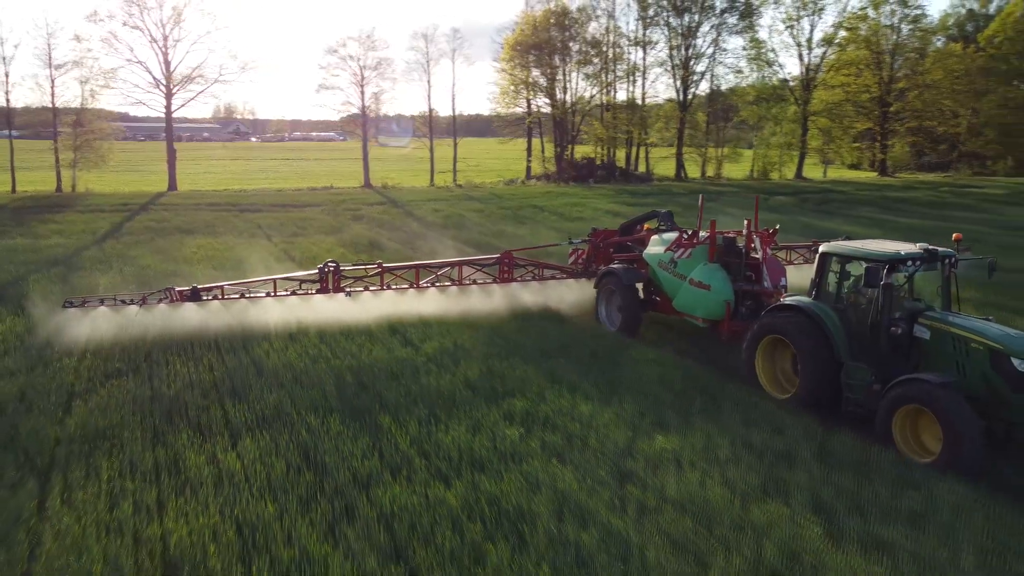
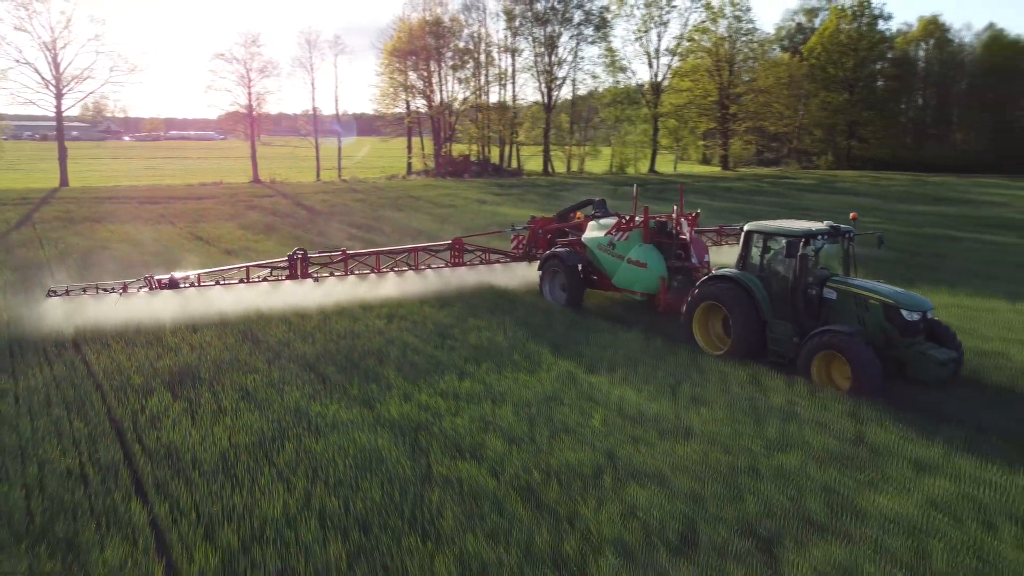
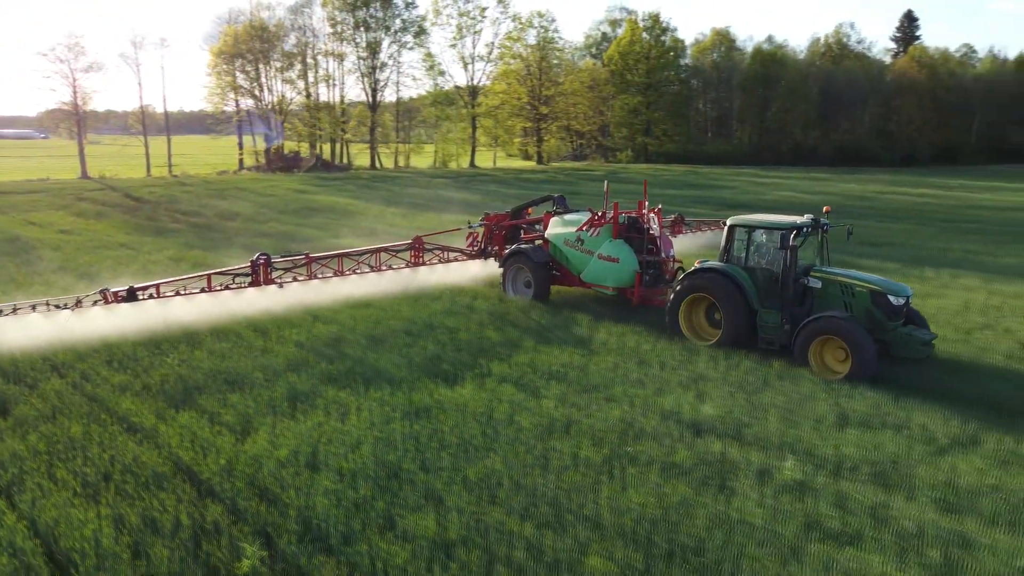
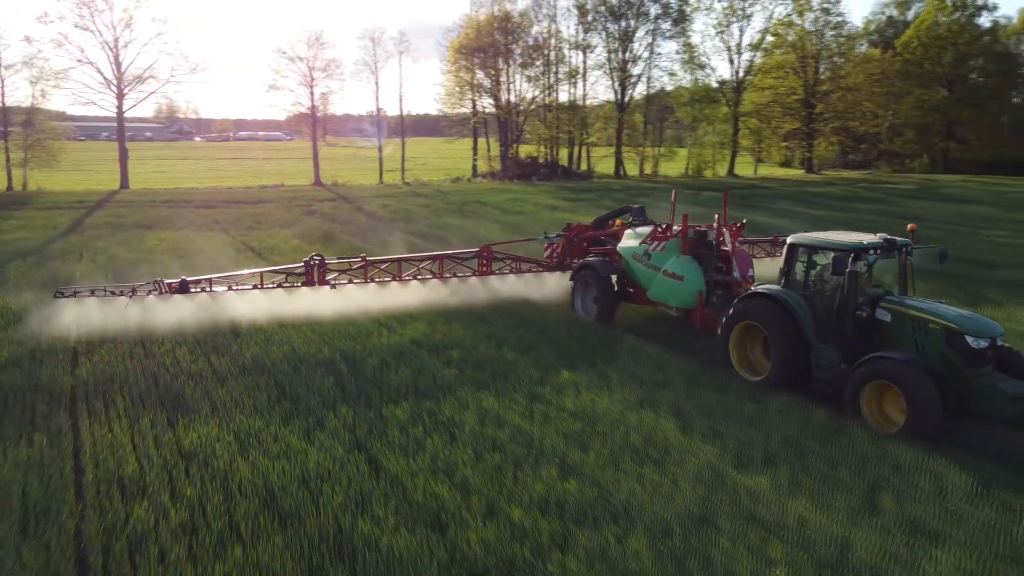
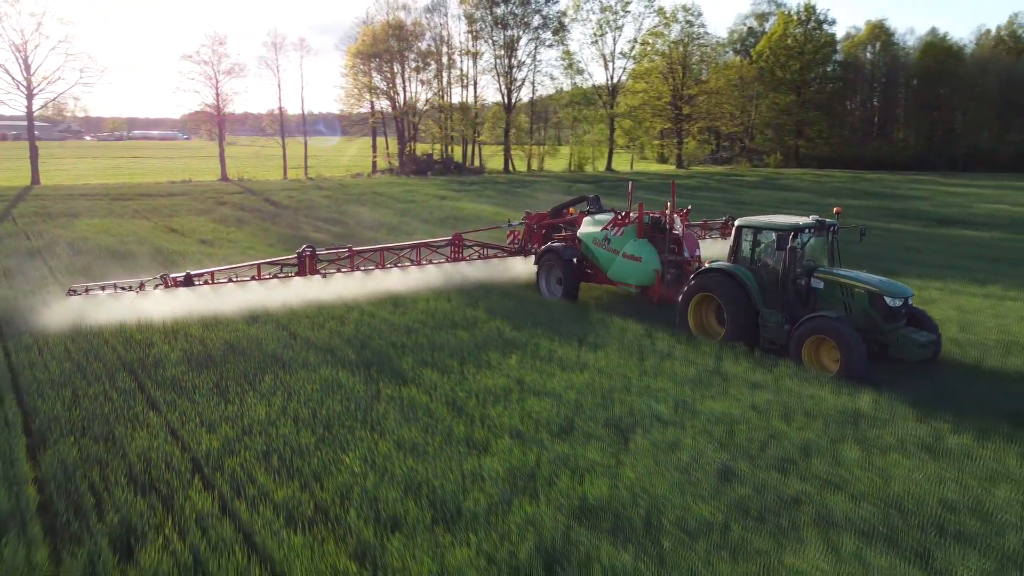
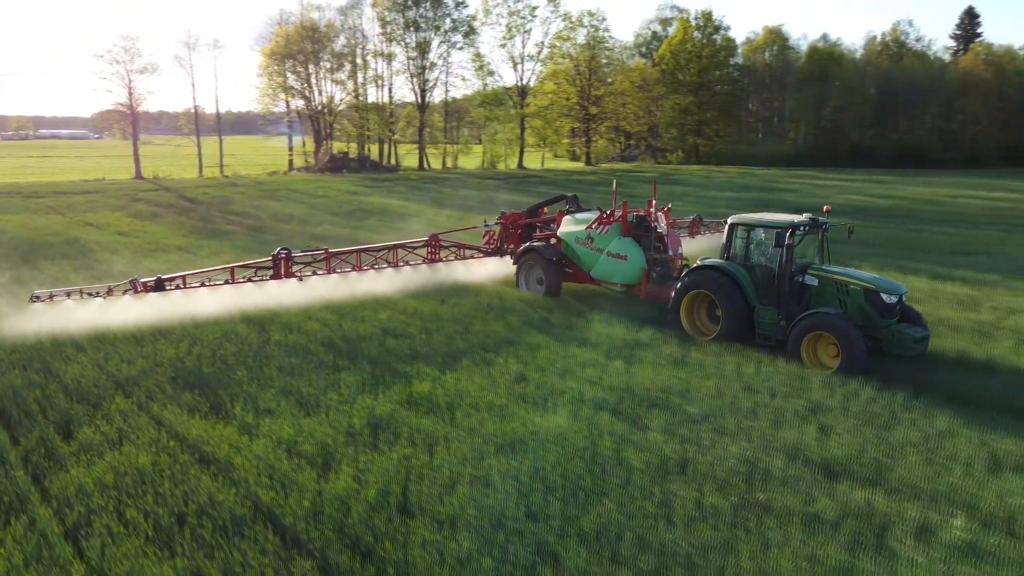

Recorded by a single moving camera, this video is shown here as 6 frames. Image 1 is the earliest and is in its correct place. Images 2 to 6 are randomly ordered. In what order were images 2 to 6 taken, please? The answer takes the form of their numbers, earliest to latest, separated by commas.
4, 2, 5, 6, 3
